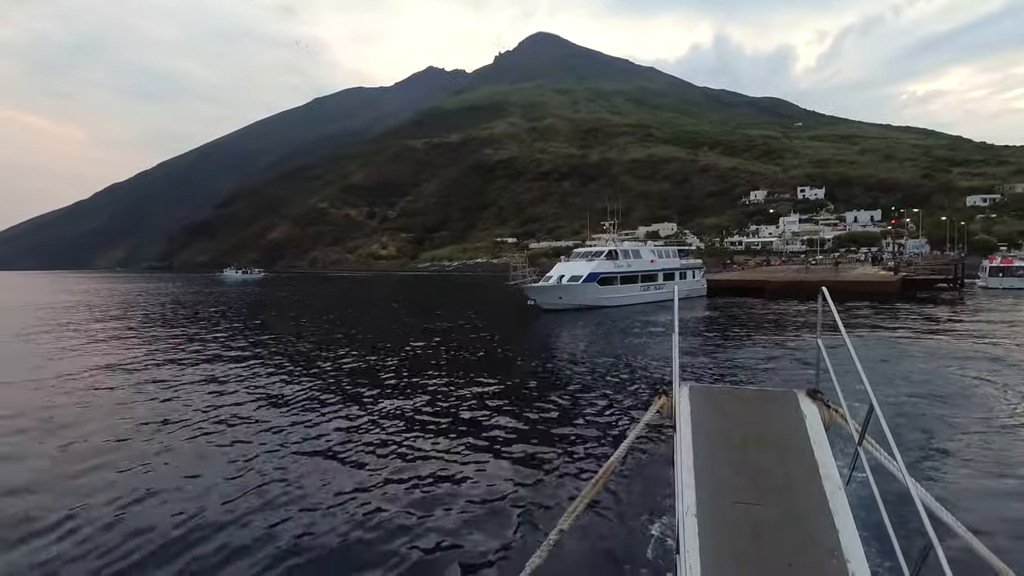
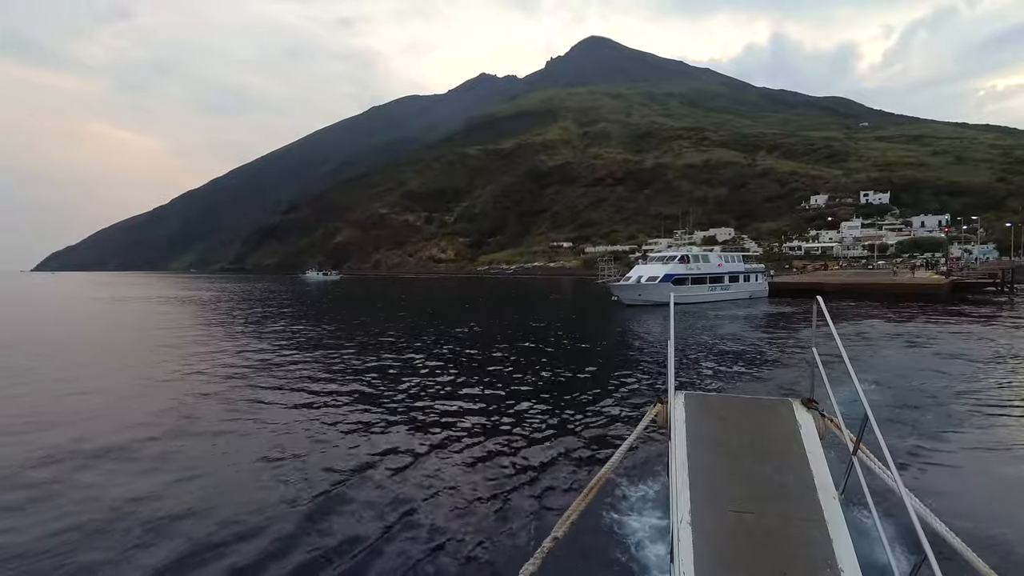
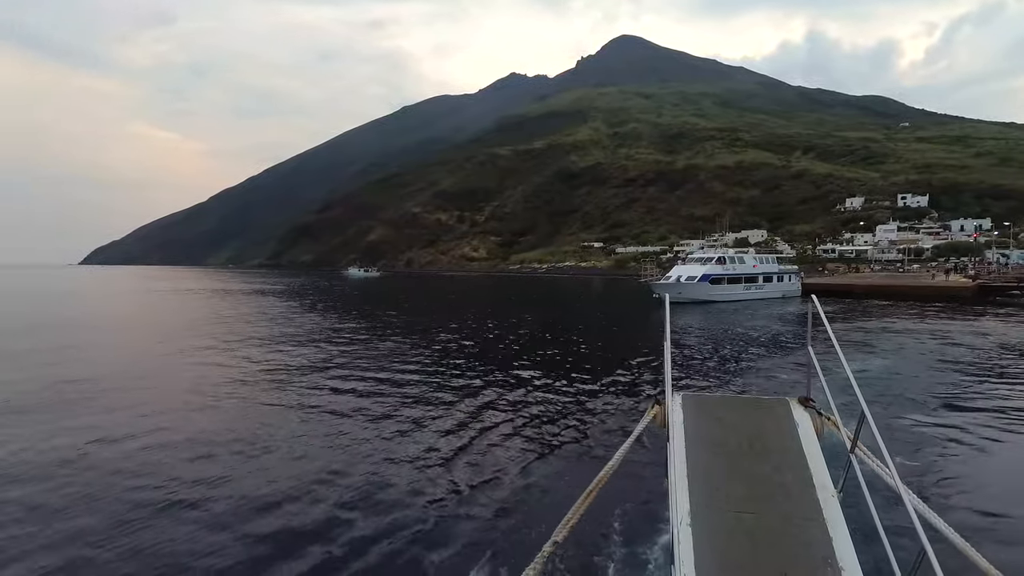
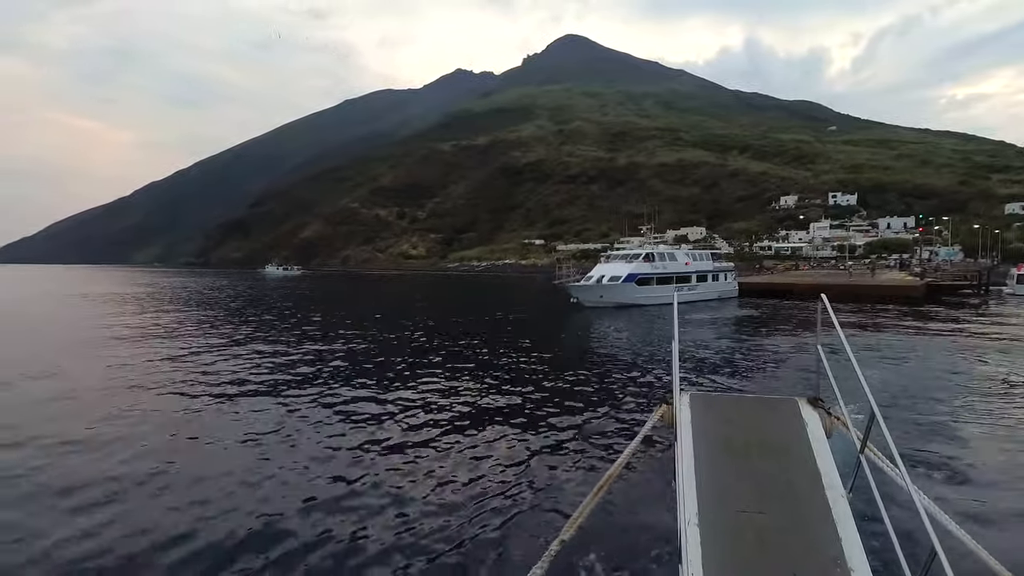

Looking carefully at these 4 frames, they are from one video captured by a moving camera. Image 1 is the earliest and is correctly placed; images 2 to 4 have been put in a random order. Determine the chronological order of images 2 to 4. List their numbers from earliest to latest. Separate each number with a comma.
4, 2, 3
